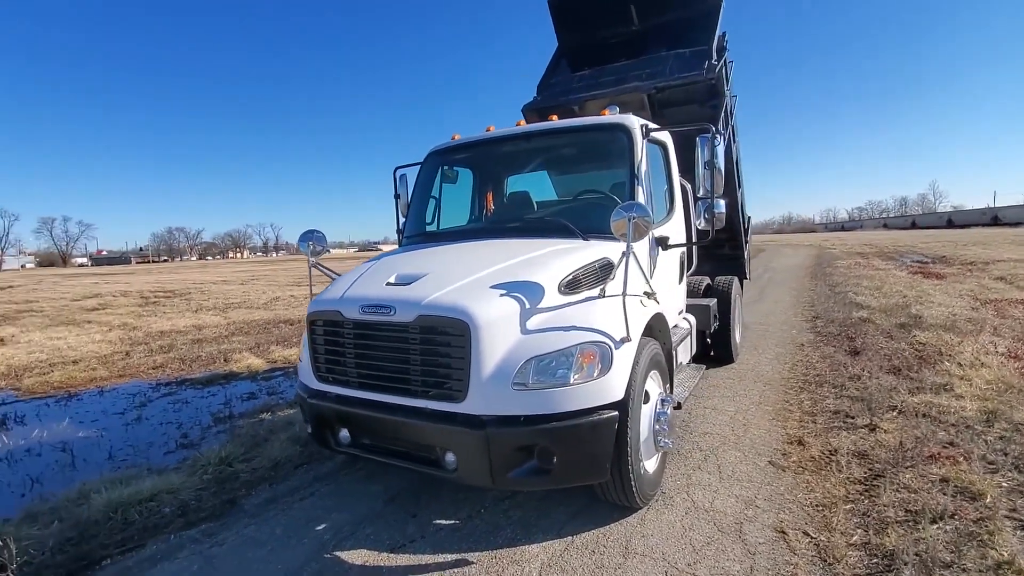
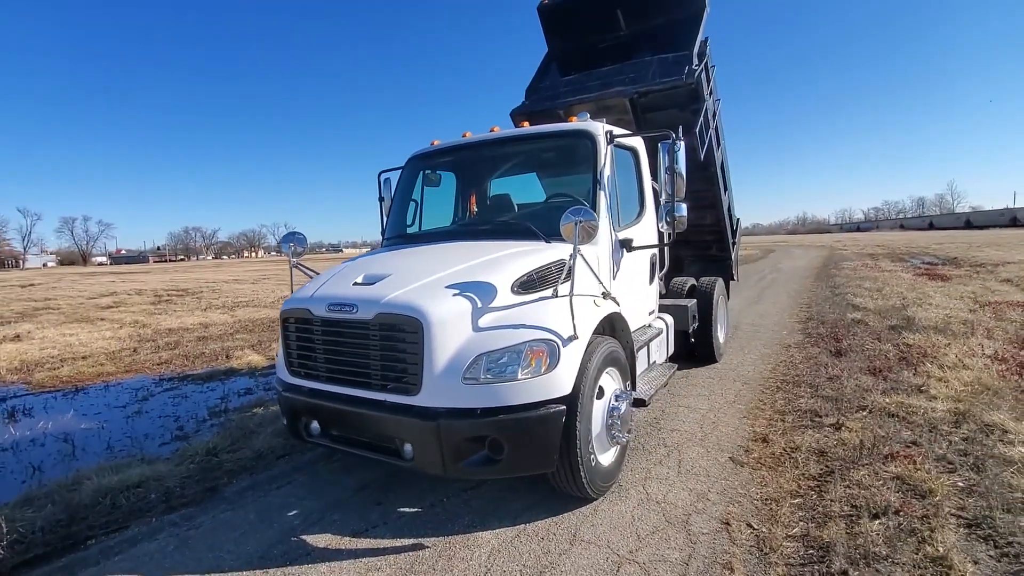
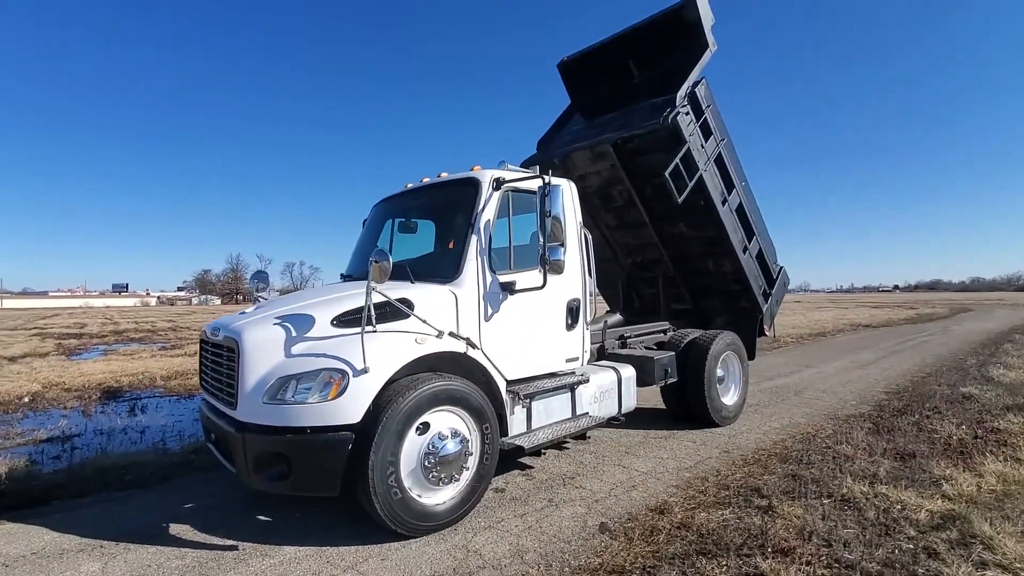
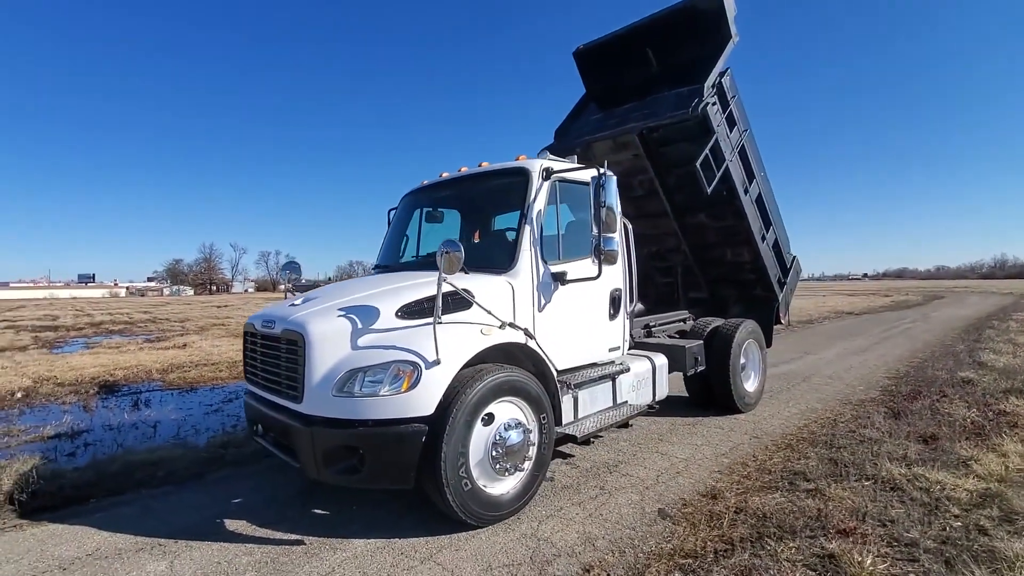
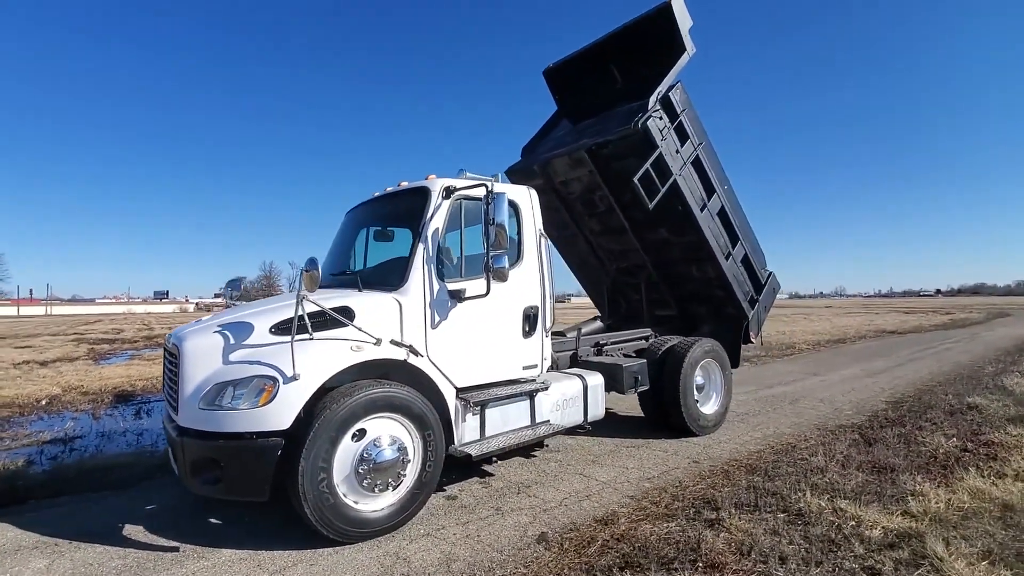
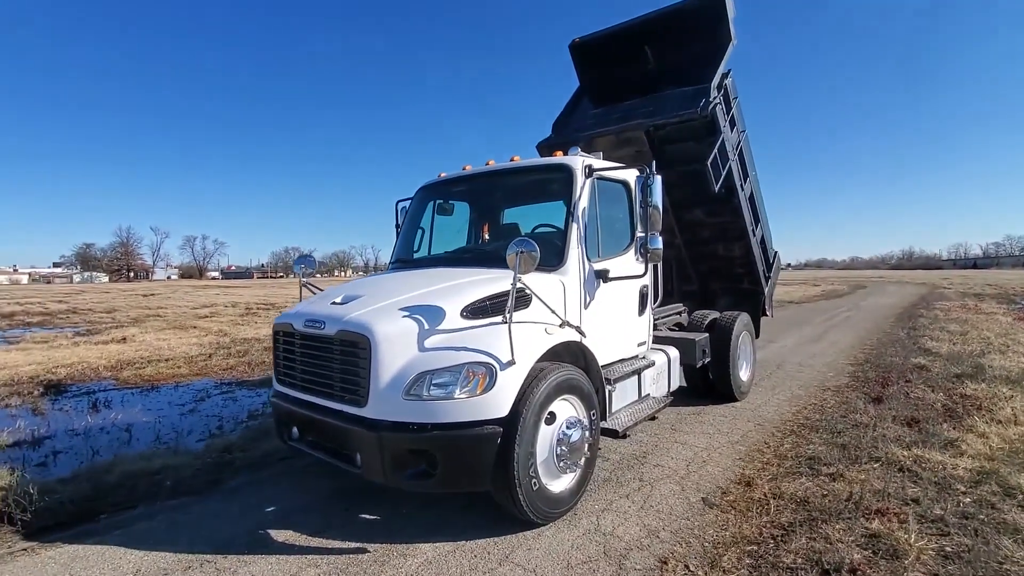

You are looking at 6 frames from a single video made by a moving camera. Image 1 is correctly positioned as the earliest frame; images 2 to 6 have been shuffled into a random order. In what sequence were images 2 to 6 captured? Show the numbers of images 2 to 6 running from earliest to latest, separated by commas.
2, 6, 4, 3, 5
